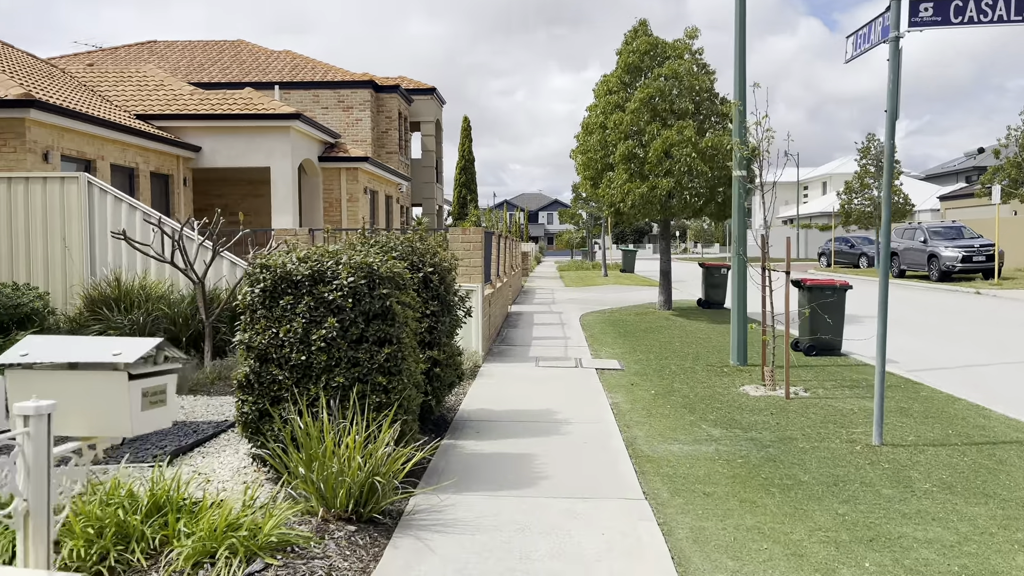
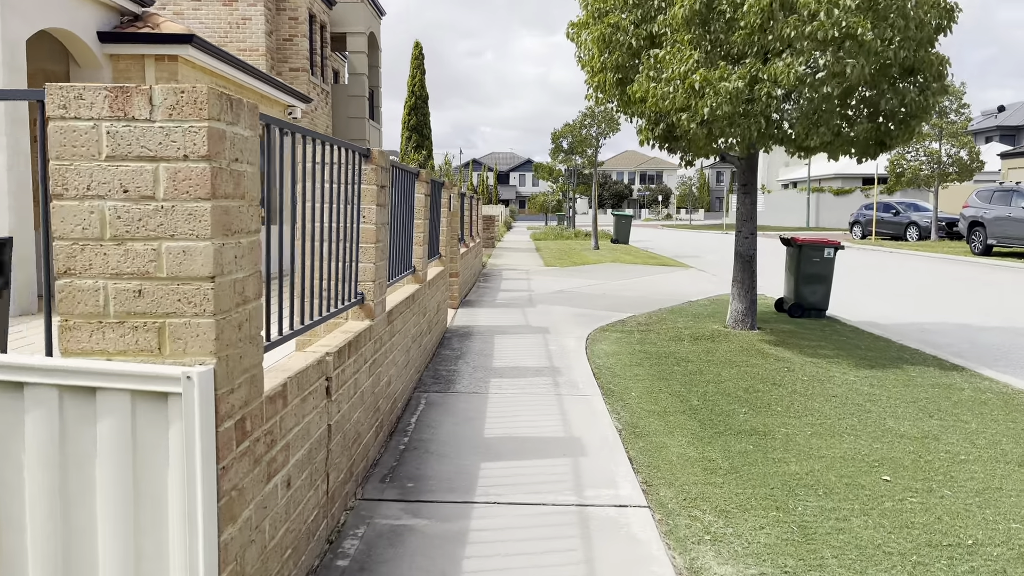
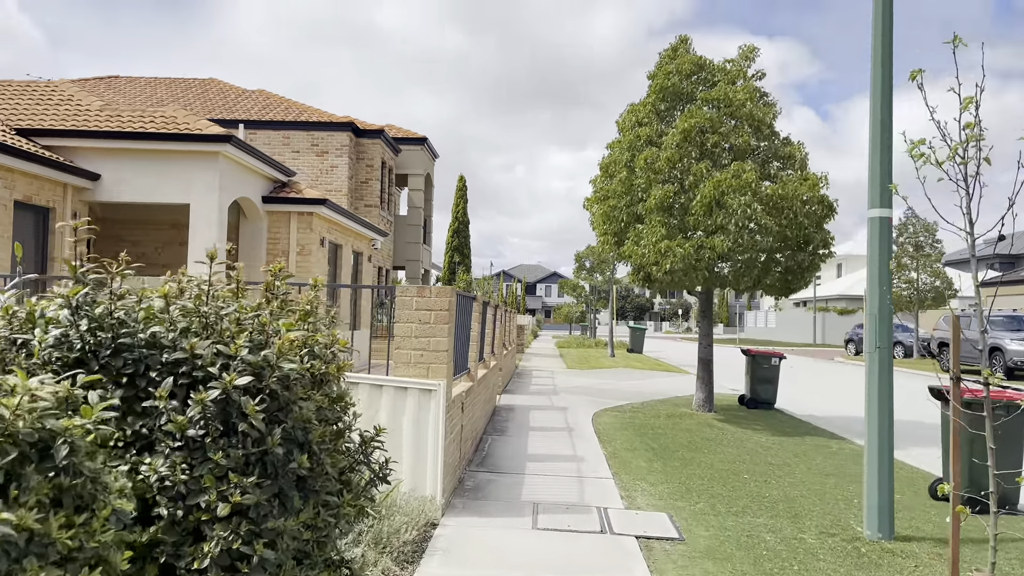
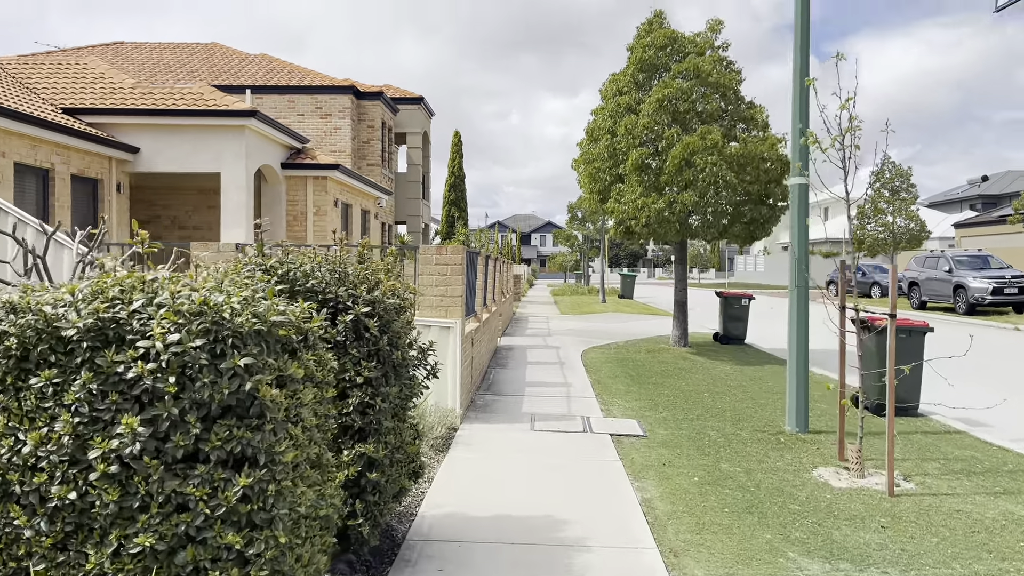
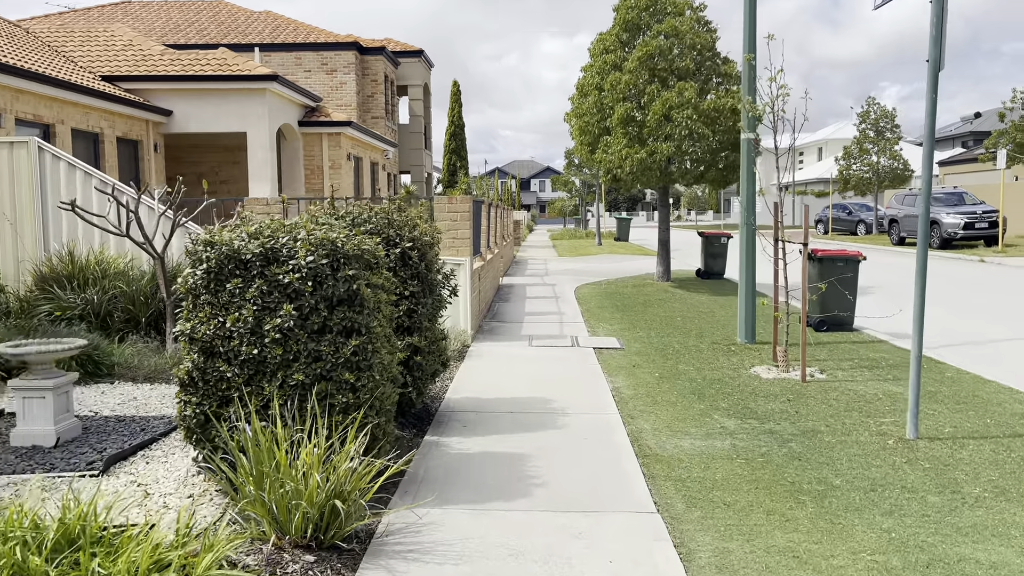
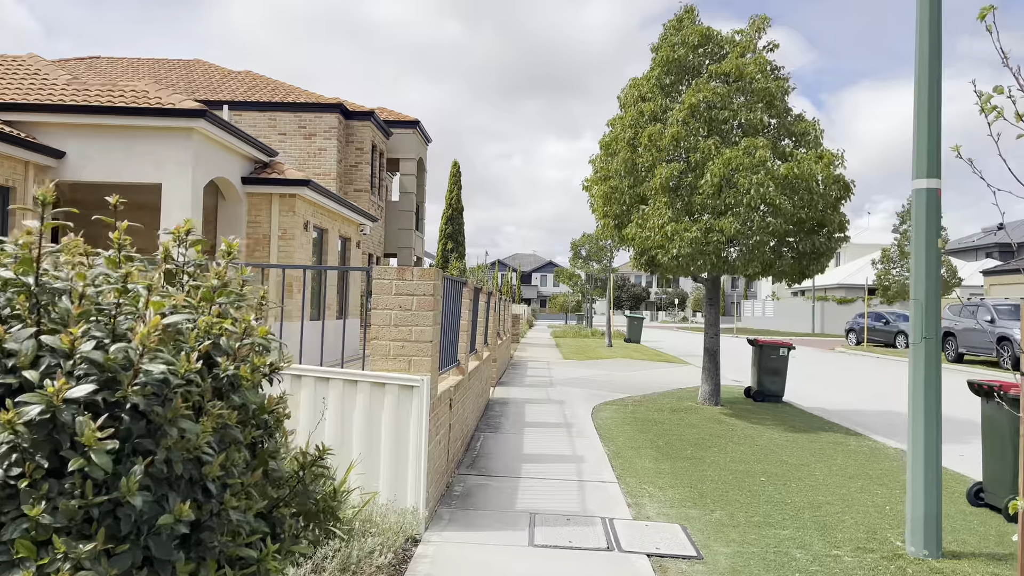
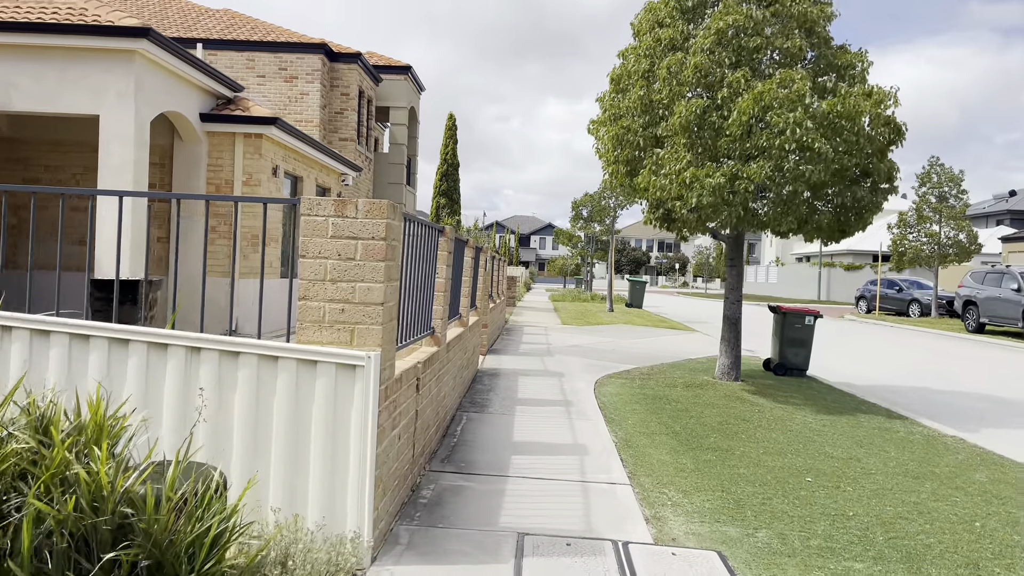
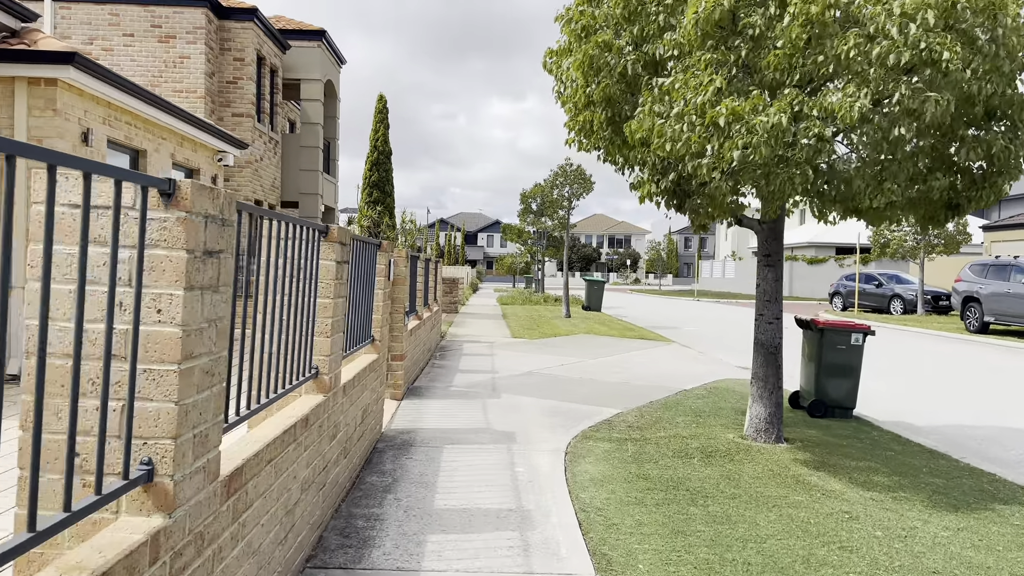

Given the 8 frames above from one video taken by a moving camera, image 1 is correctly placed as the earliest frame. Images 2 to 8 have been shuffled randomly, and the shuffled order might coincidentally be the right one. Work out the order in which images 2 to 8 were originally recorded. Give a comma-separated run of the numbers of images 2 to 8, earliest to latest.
5, 4, 3, 6, 7, 2, 8
